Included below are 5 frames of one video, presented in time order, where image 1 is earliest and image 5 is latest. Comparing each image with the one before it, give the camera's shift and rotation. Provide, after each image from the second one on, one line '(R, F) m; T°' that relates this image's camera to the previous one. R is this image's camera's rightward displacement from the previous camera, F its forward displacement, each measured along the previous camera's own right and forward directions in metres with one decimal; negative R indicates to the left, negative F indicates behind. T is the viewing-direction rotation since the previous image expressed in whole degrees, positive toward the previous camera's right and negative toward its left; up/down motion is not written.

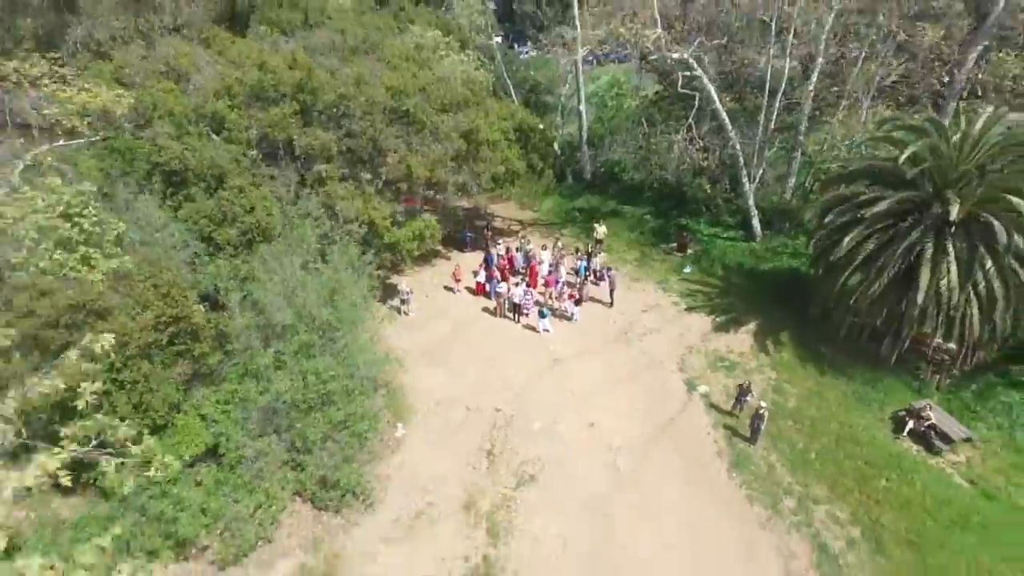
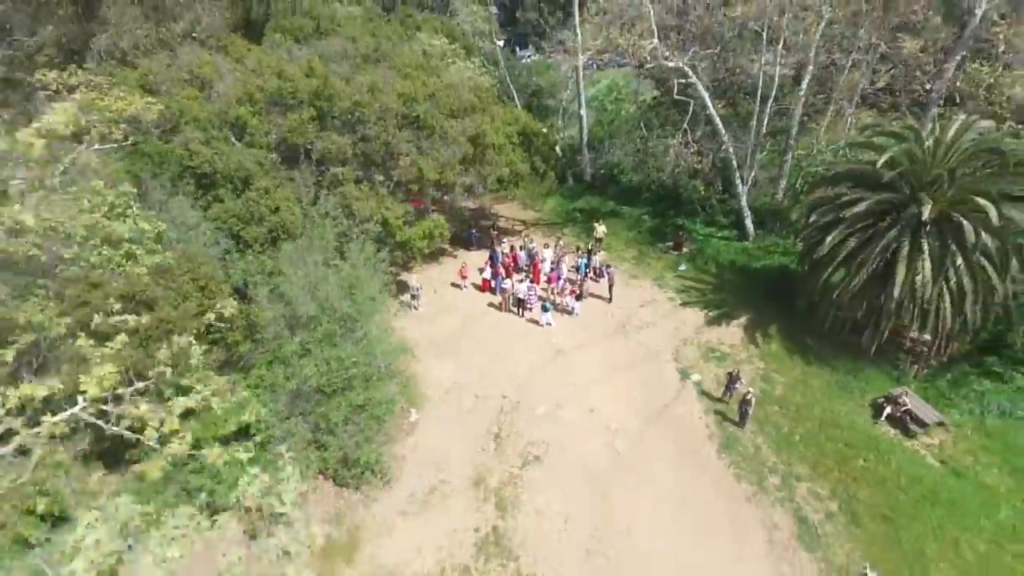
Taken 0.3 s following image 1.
(-0.2, -1.3) m; 0°
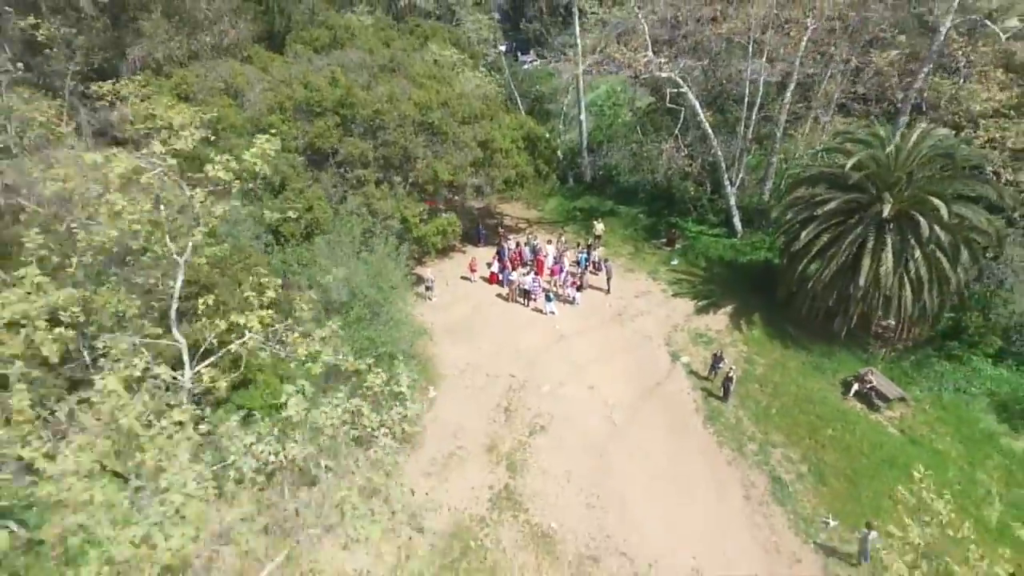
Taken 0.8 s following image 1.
(-0.3, -2.2) m; 0°
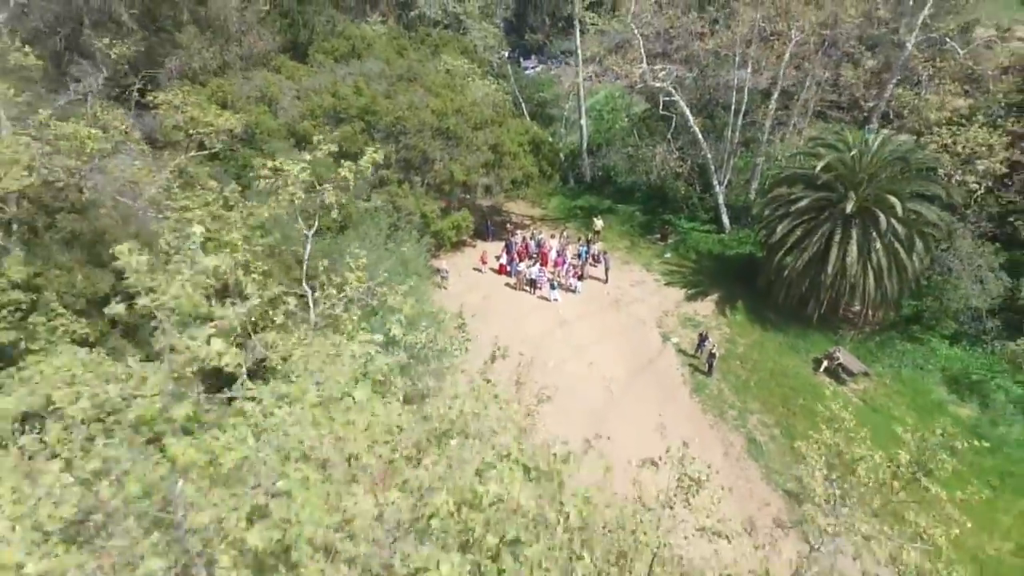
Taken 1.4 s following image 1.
(-0.4, -2.6) m; 0°
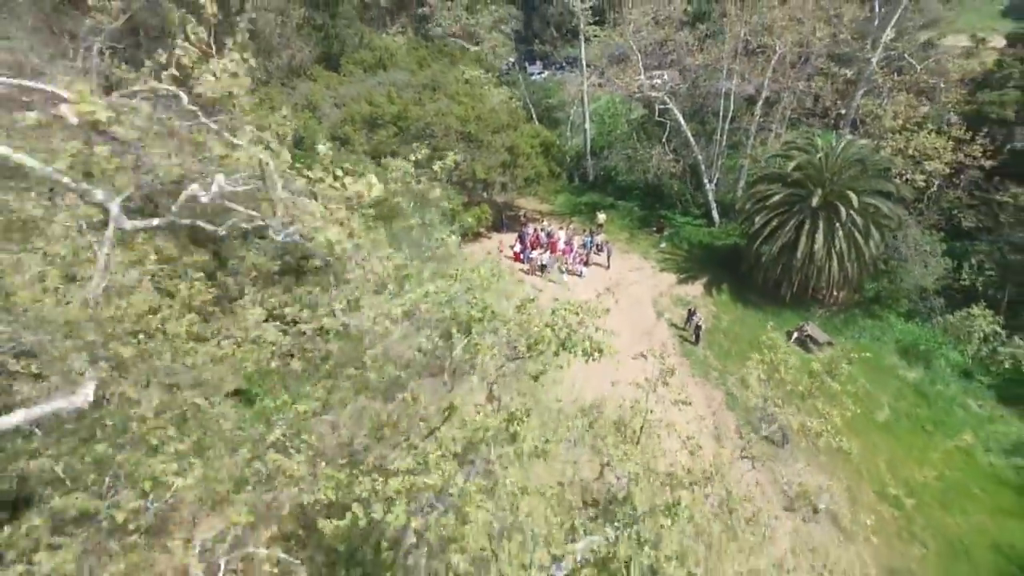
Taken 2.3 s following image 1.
(-0.7, -3.9) m; 0°
